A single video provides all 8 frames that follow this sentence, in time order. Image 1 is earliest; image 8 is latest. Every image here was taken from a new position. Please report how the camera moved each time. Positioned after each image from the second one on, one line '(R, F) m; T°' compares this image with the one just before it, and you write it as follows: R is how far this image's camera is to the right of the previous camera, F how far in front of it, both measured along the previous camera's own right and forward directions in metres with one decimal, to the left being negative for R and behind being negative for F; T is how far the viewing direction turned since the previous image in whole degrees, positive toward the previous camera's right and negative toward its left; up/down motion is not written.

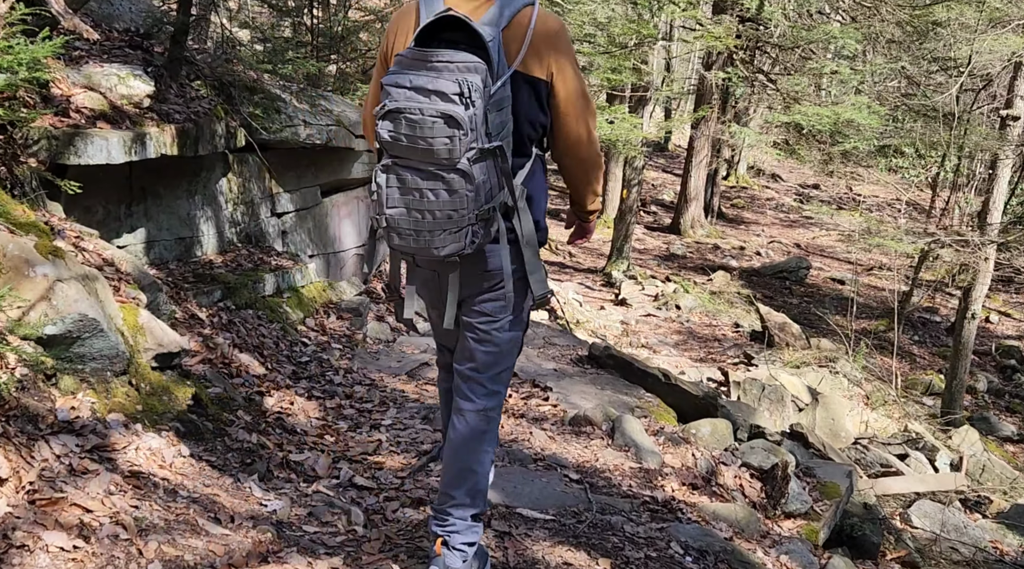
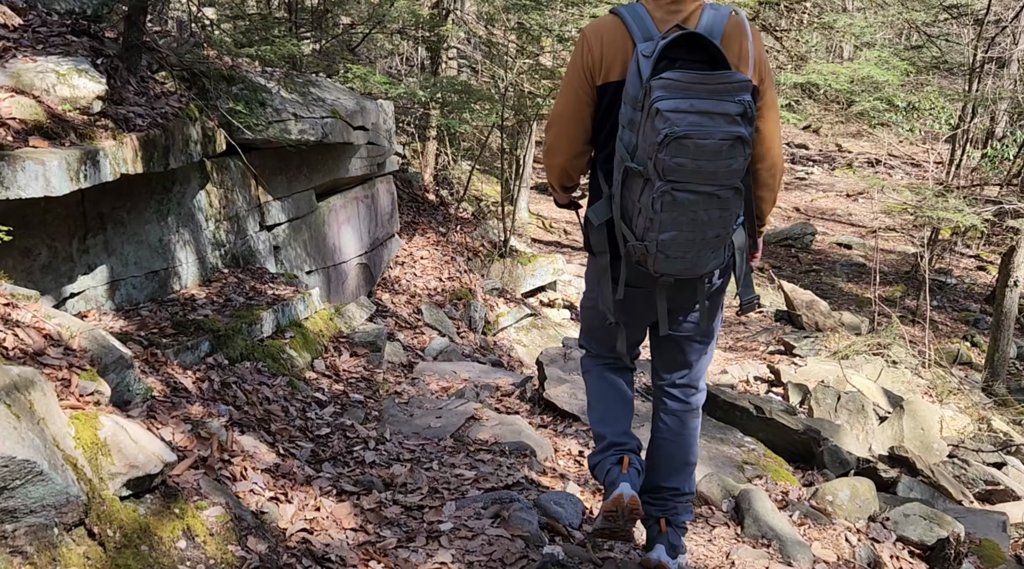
(-0.4, +1.1) m; +1°
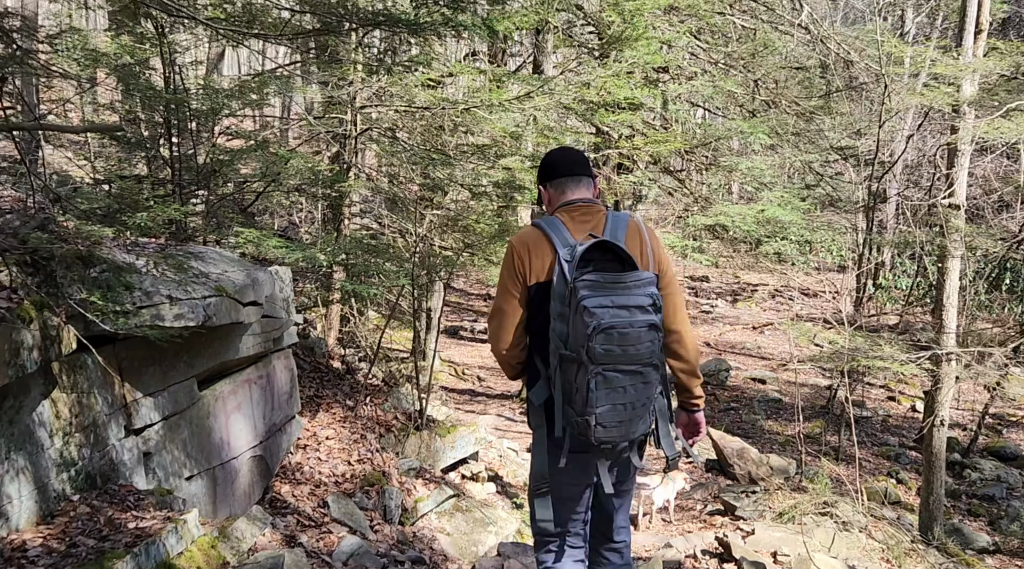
(-0.1, +0.8) m; +6°
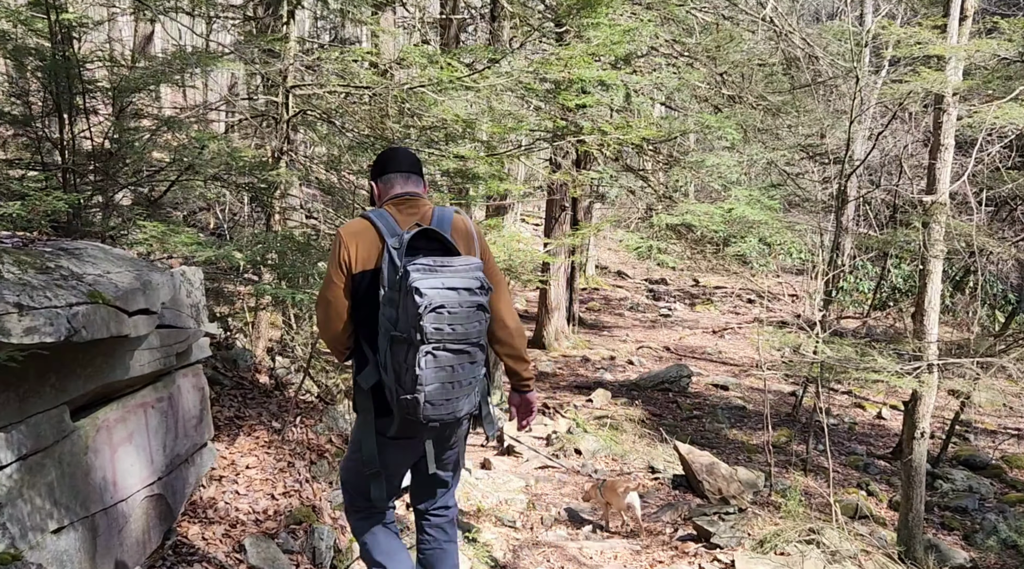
(0.0, +1.0) m; +3°
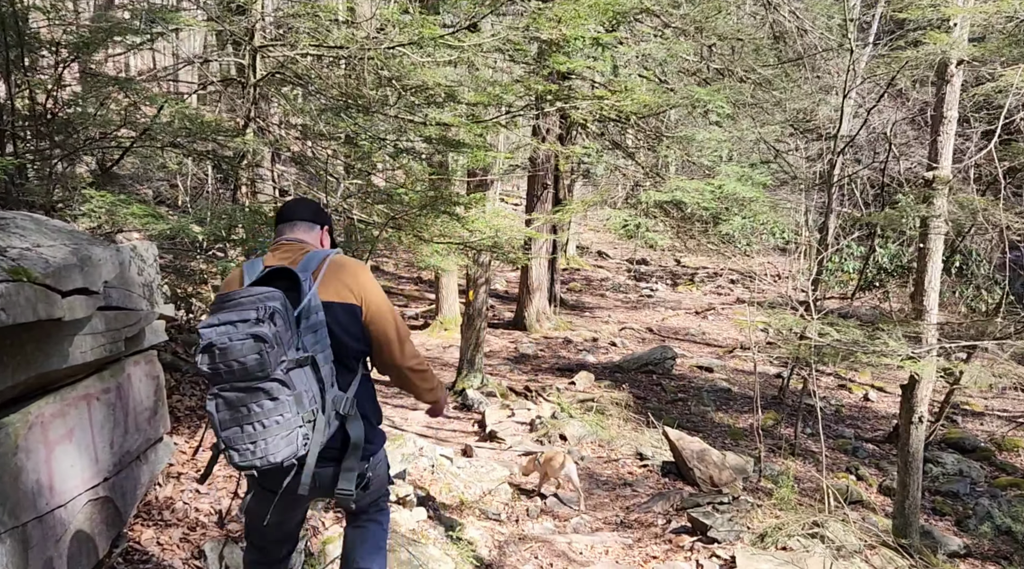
(-0.1, +0.6) m; +1°
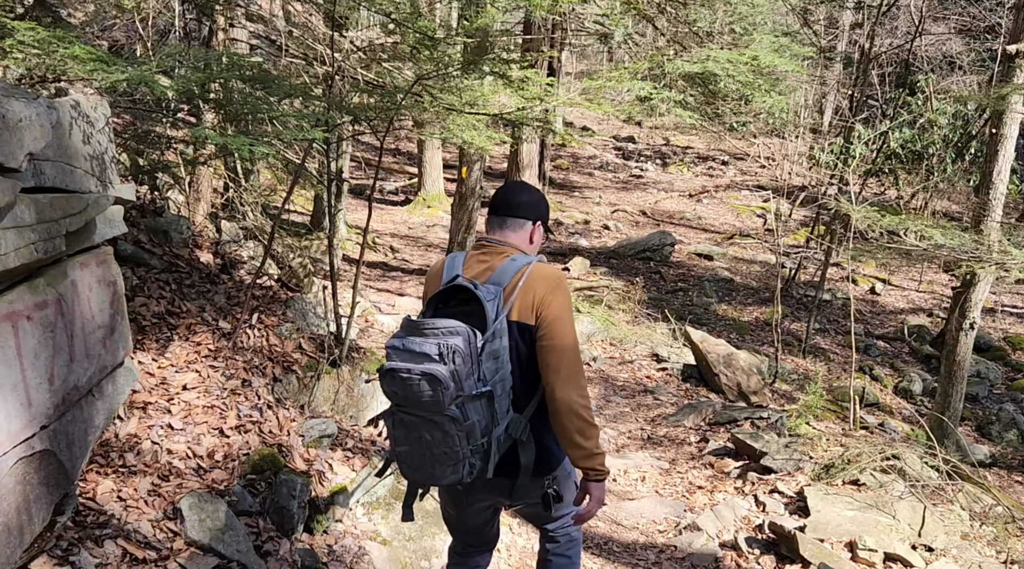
(-0.5, +1.3) m; +2°
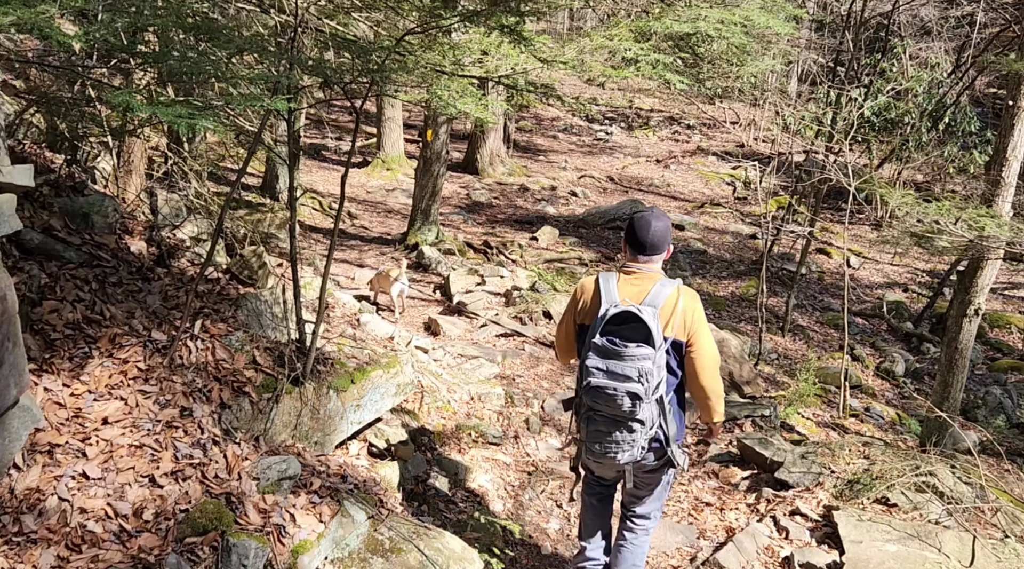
(-0.2, +0.9) m; +3°
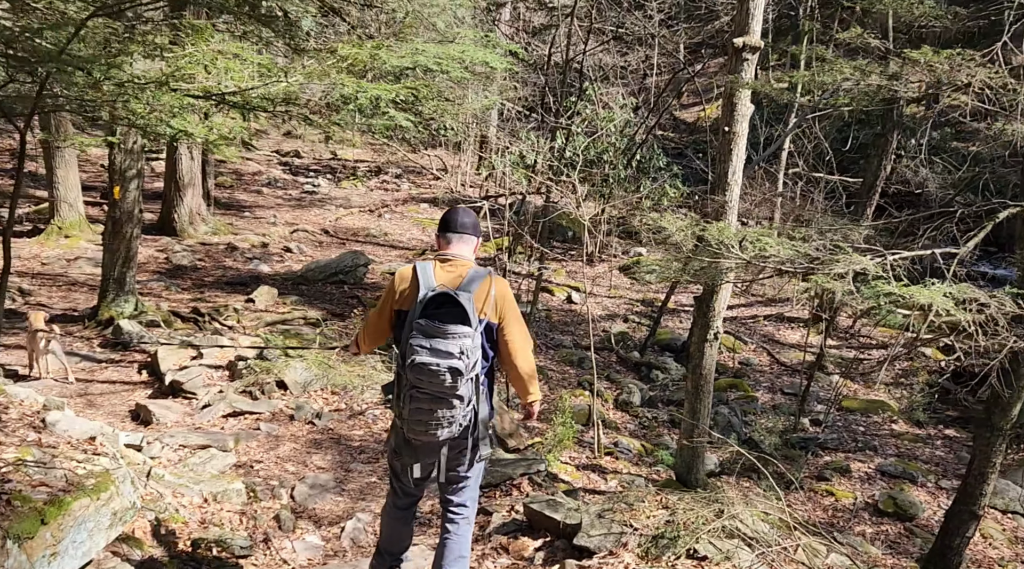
(-0.2, +0.9) m; +18°
